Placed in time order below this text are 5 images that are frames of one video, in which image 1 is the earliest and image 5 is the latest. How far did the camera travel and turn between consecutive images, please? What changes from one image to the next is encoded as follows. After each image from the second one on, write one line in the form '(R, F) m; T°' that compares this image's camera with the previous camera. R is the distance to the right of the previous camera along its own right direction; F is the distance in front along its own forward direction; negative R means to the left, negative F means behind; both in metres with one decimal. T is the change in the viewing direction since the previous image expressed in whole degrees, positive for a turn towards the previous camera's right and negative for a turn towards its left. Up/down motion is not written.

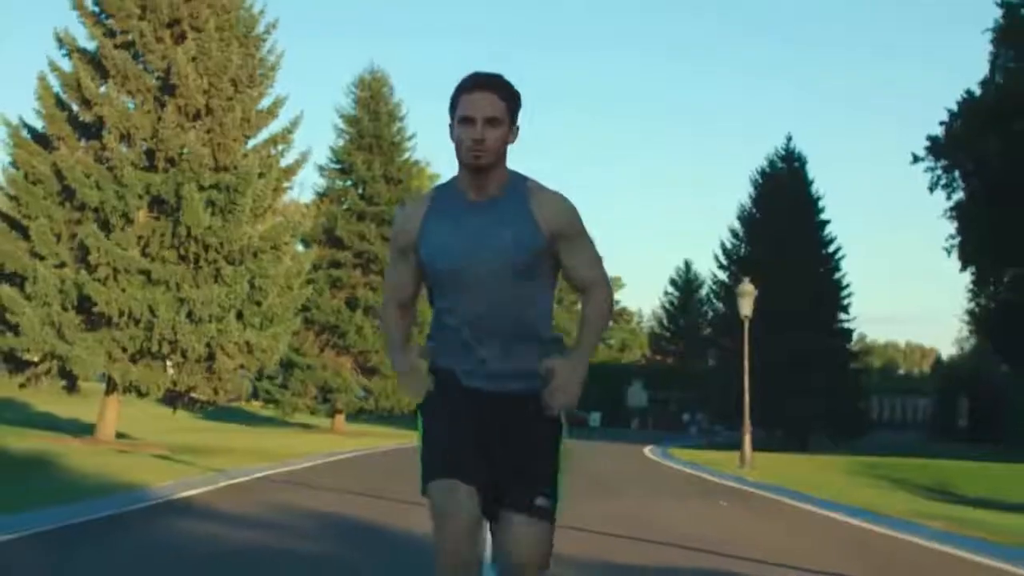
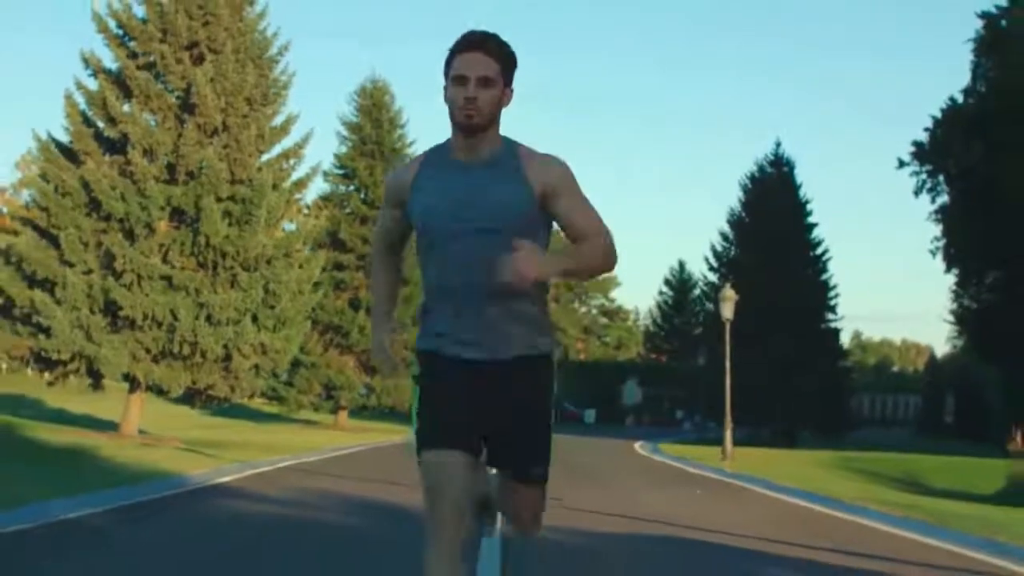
(0.0, -0.9) m; 0°
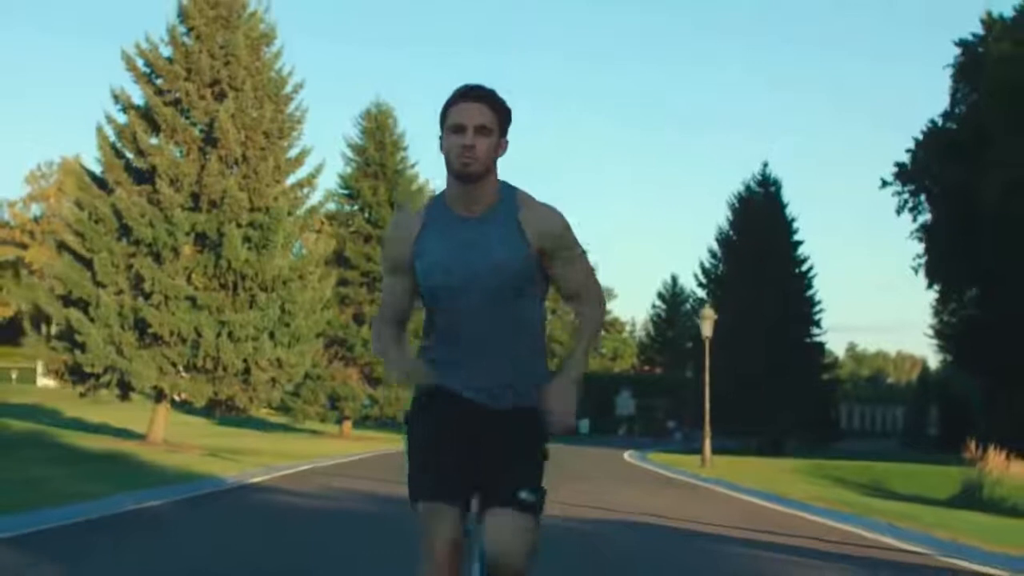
(0.0, -1.2) m; 0°
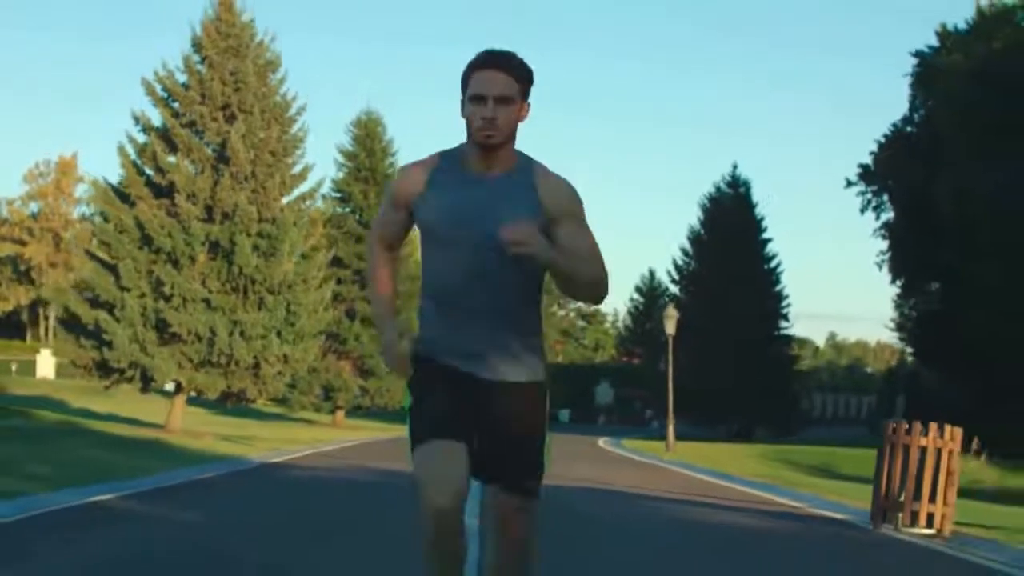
(0.0, -1.7) m; +1°
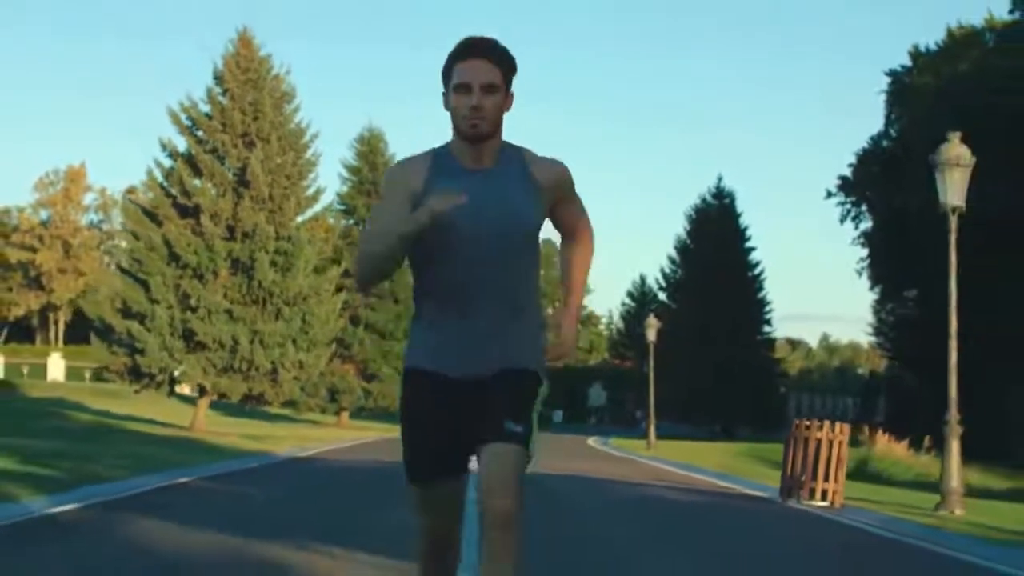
(0.0, -1.6) m; 0°
